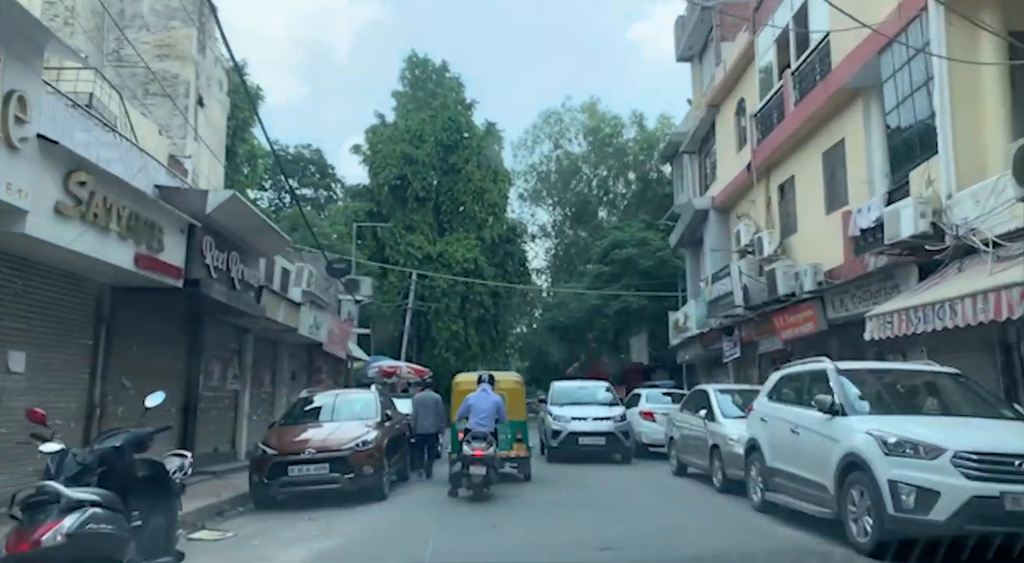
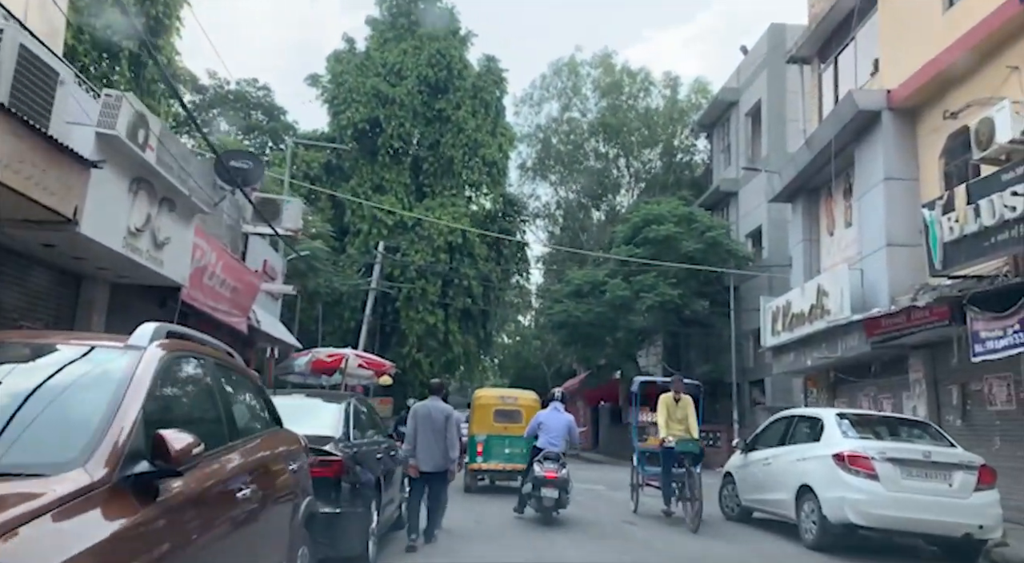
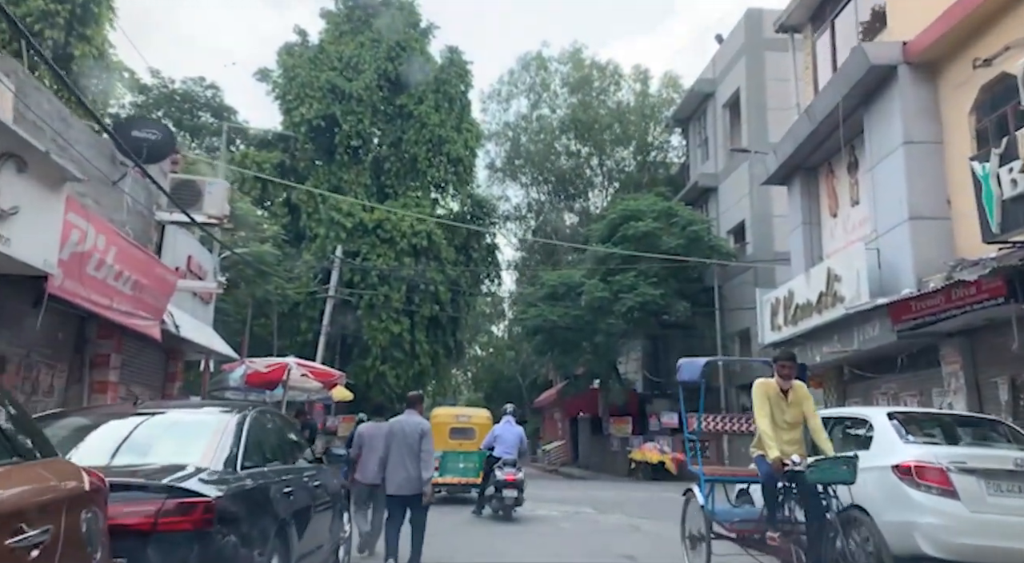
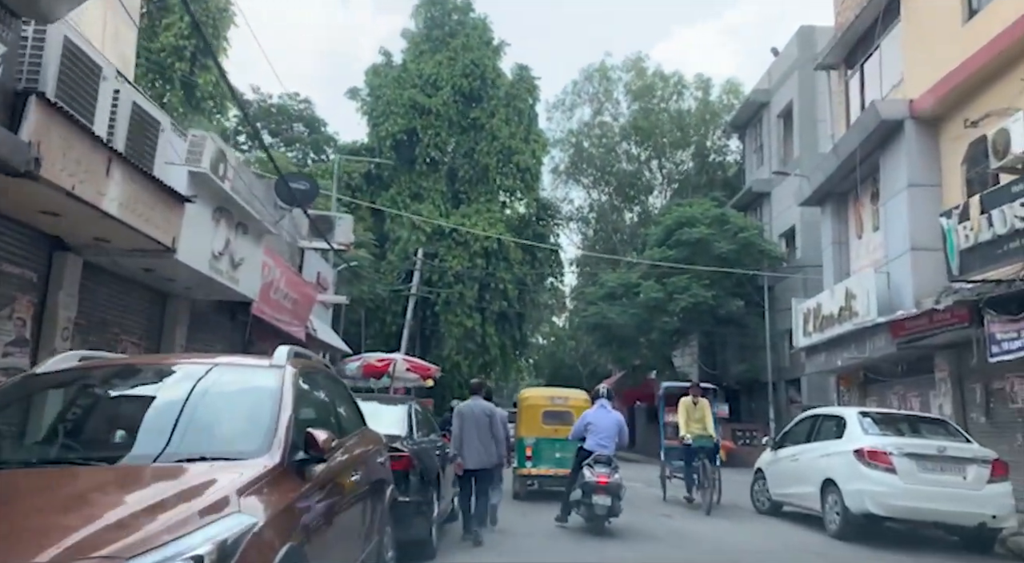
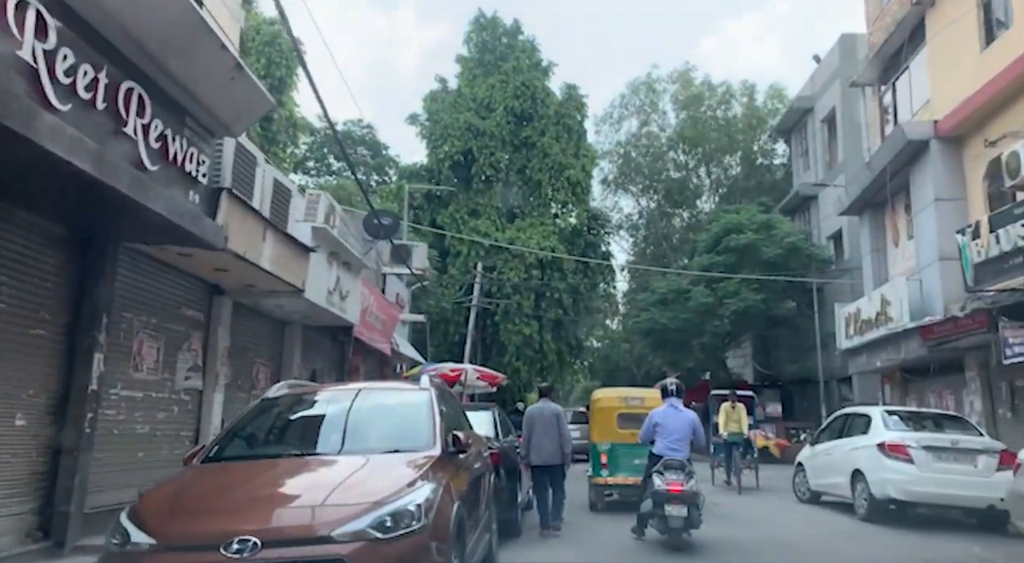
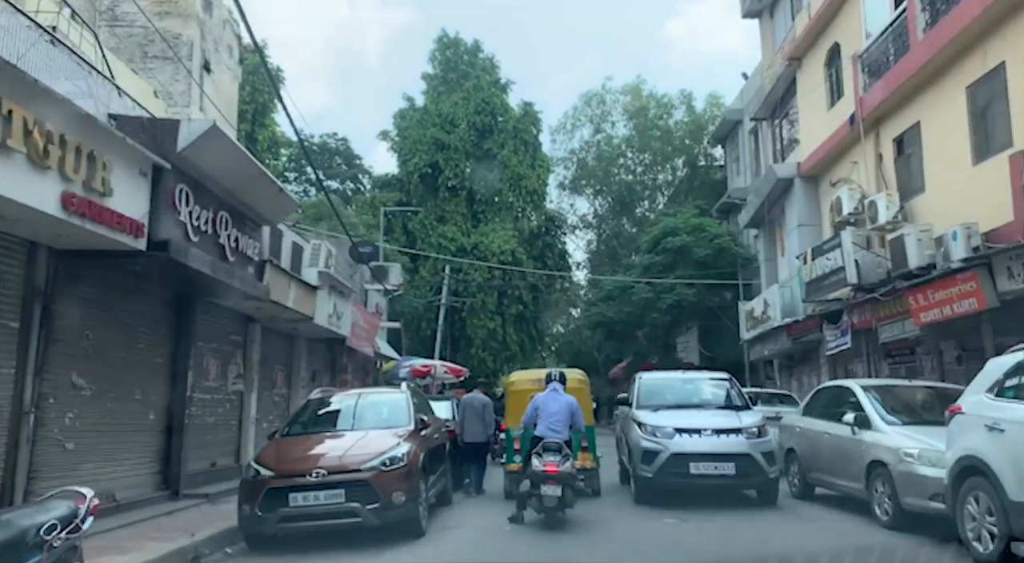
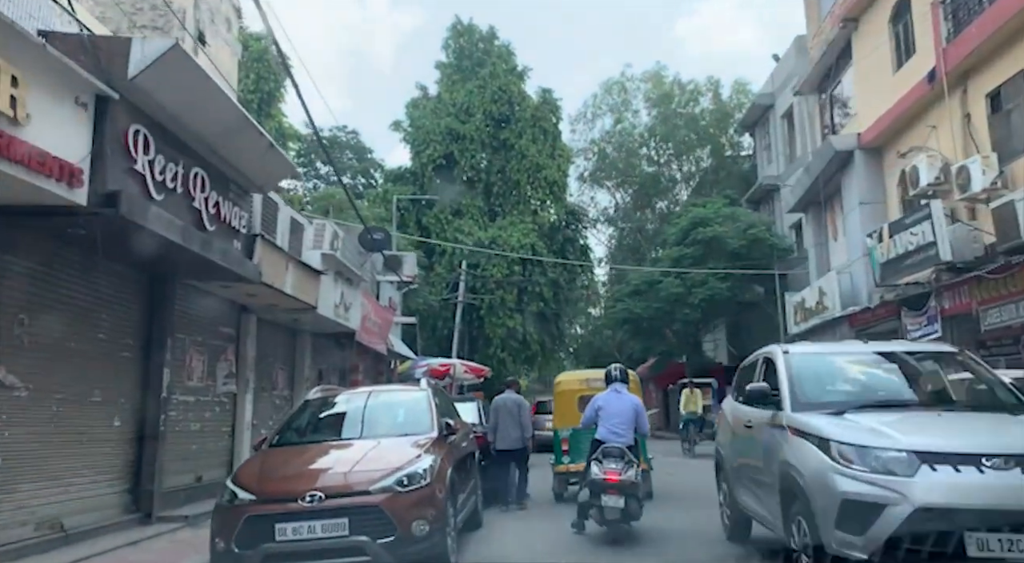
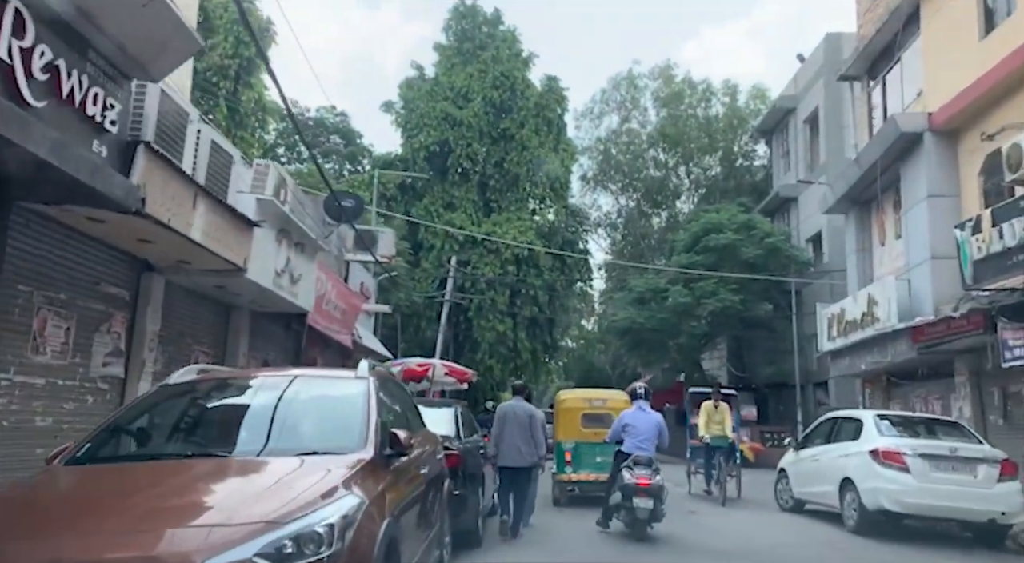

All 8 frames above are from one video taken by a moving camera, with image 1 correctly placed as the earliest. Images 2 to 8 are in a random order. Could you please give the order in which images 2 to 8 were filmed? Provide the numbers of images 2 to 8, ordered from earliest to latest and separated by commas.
6, 7, 5, 8, 4, 2, 3
